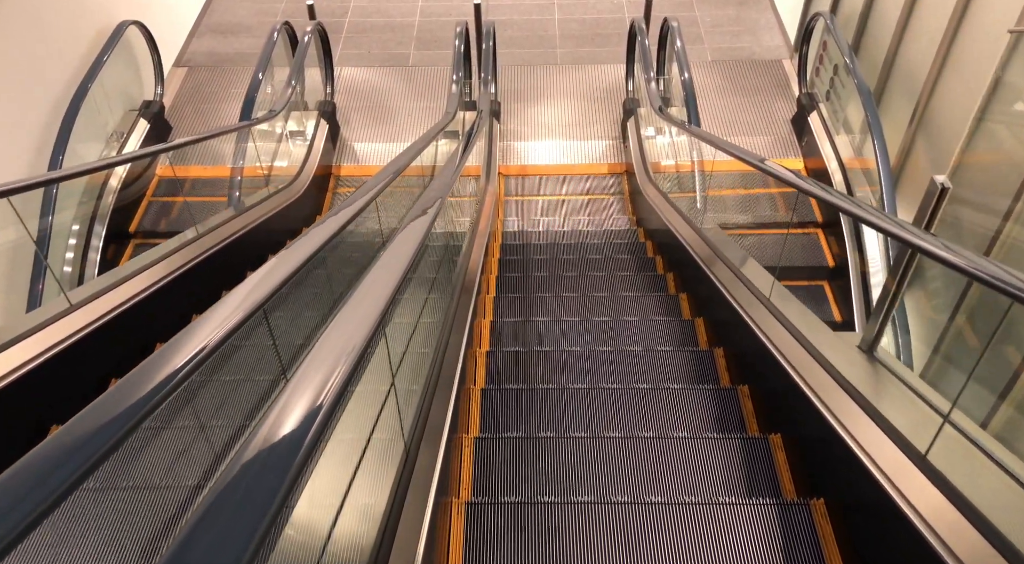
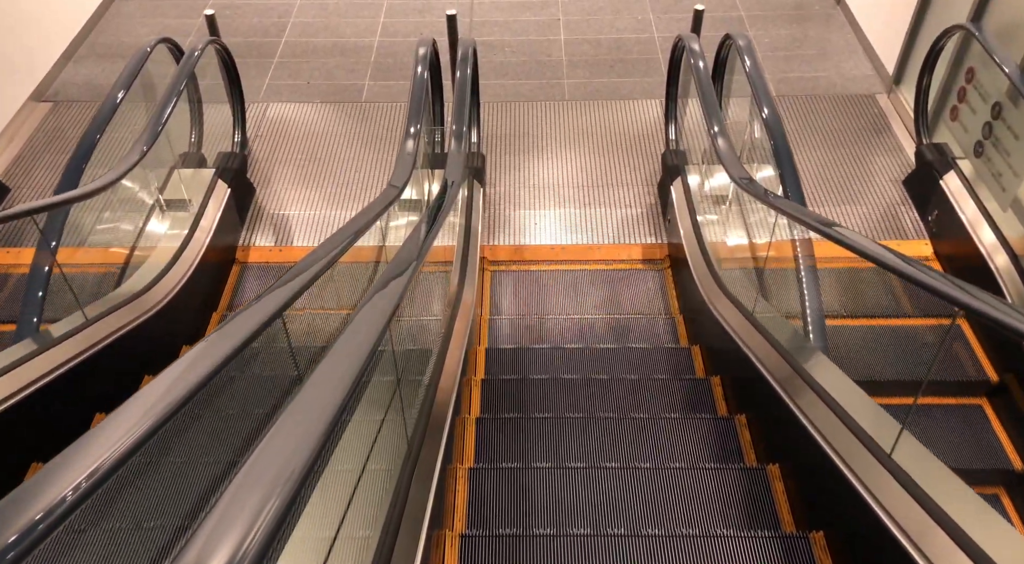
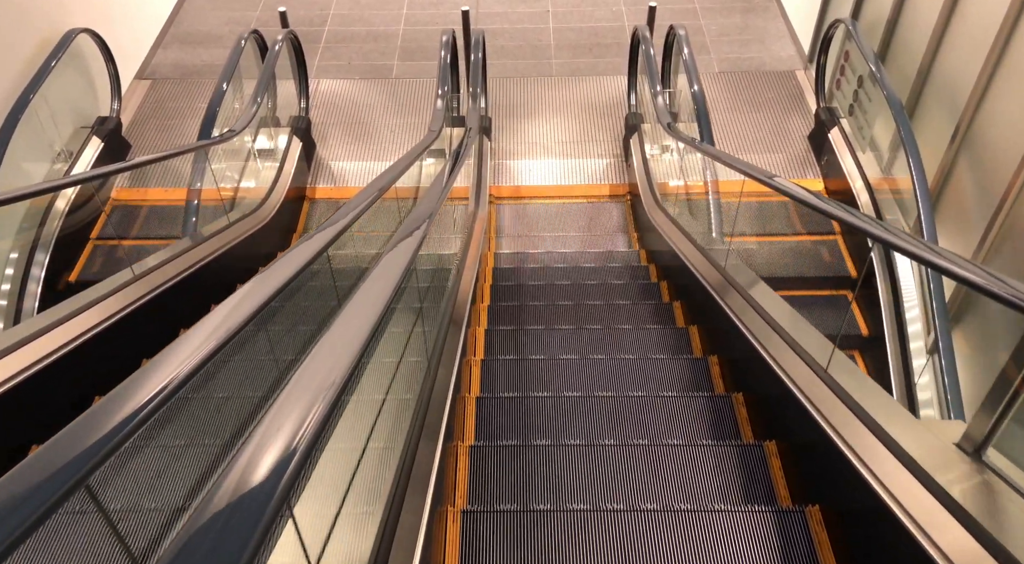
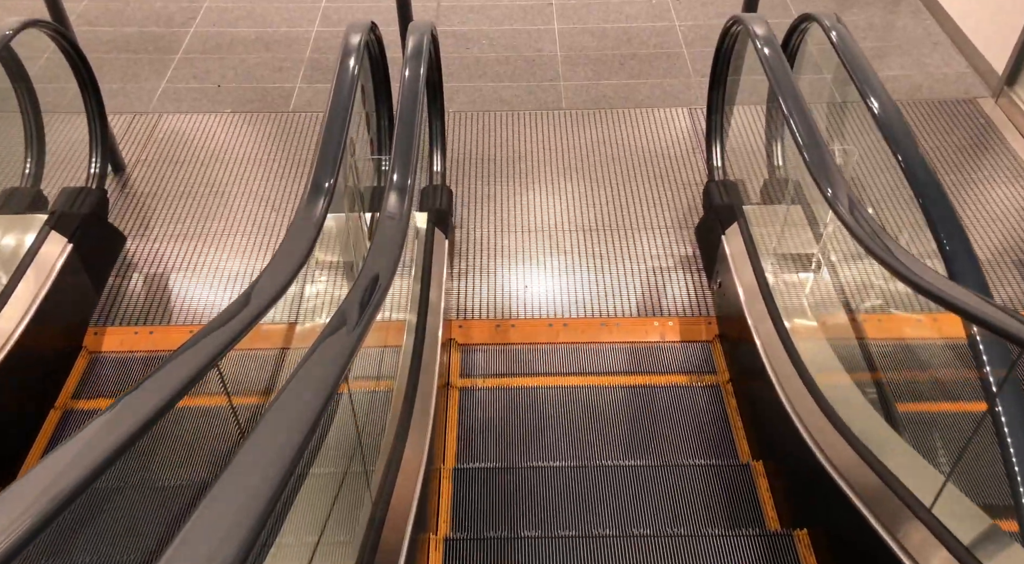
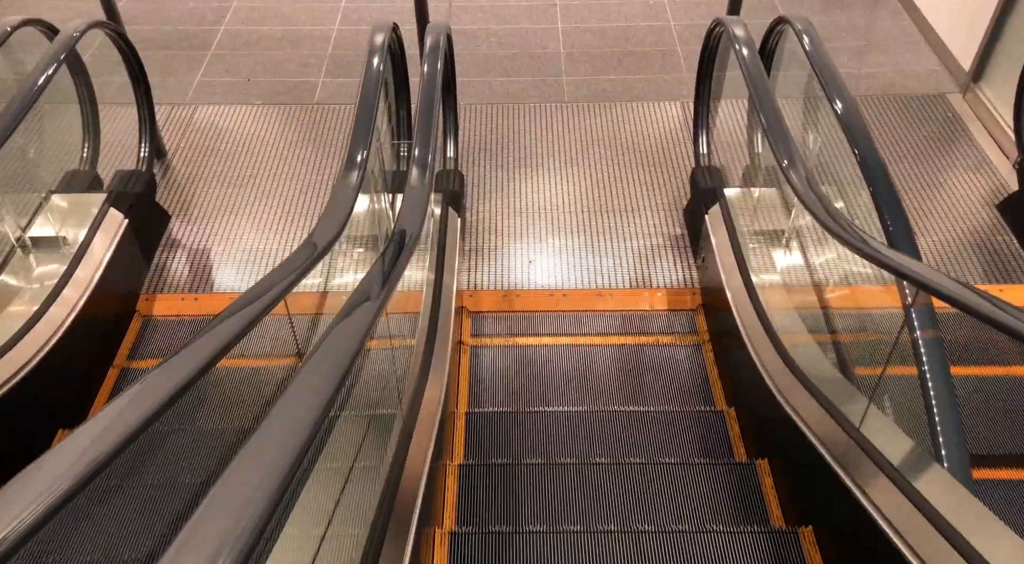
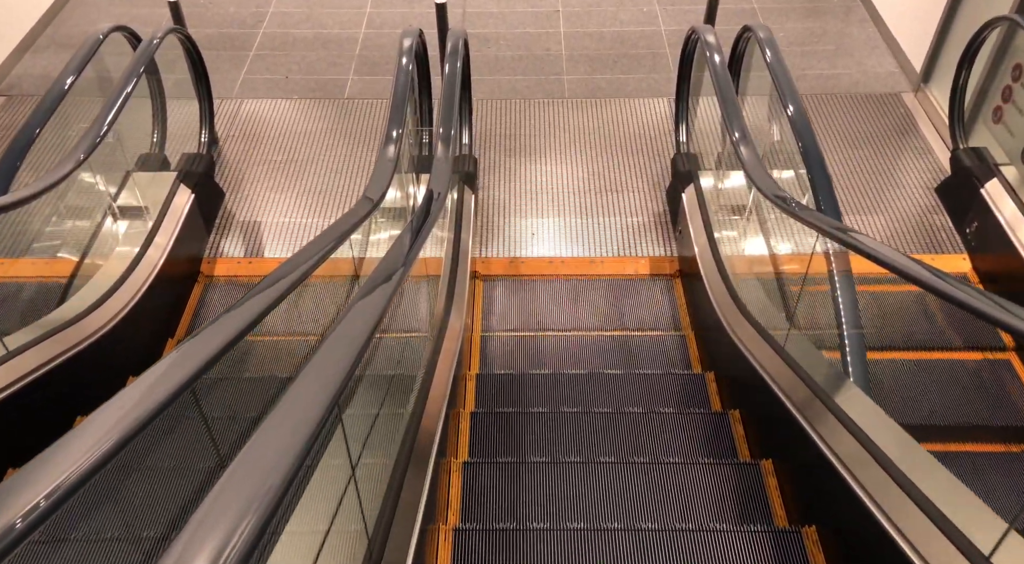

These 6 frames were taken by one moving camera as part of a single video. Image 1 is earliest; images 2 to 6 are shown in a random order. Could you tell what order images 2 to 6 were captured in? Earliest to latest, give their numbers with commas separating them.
3, 2, 6, 5, 4
